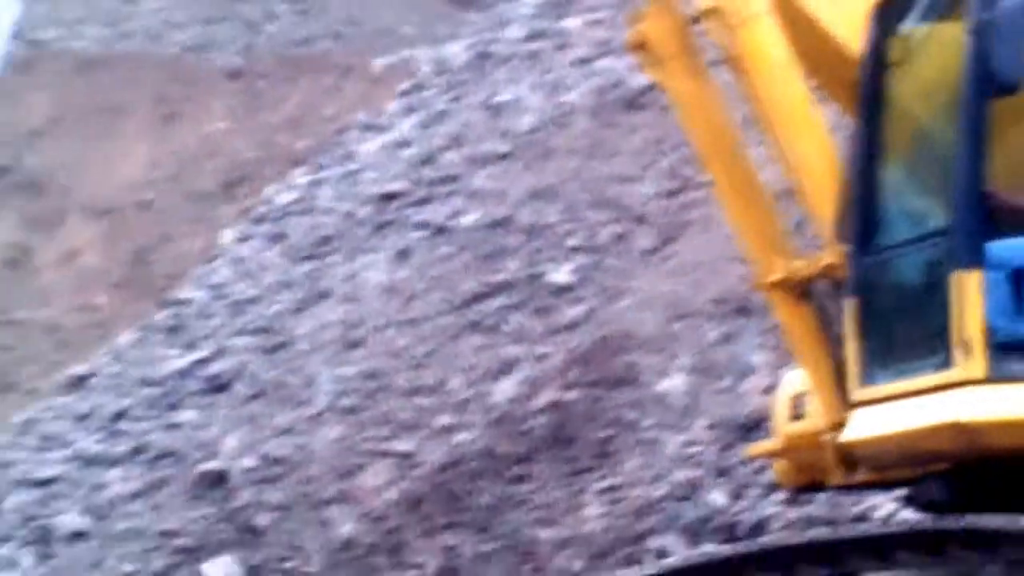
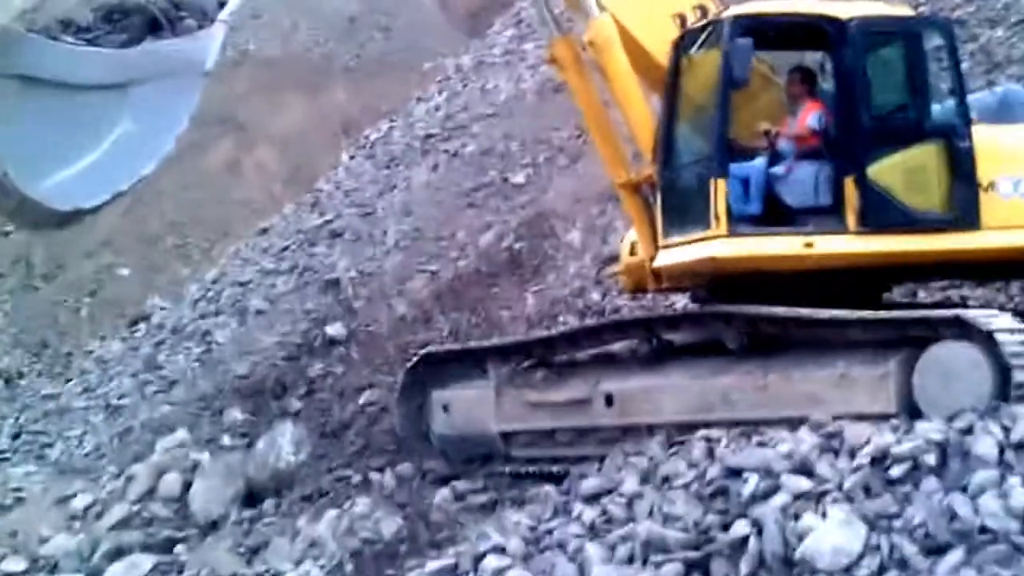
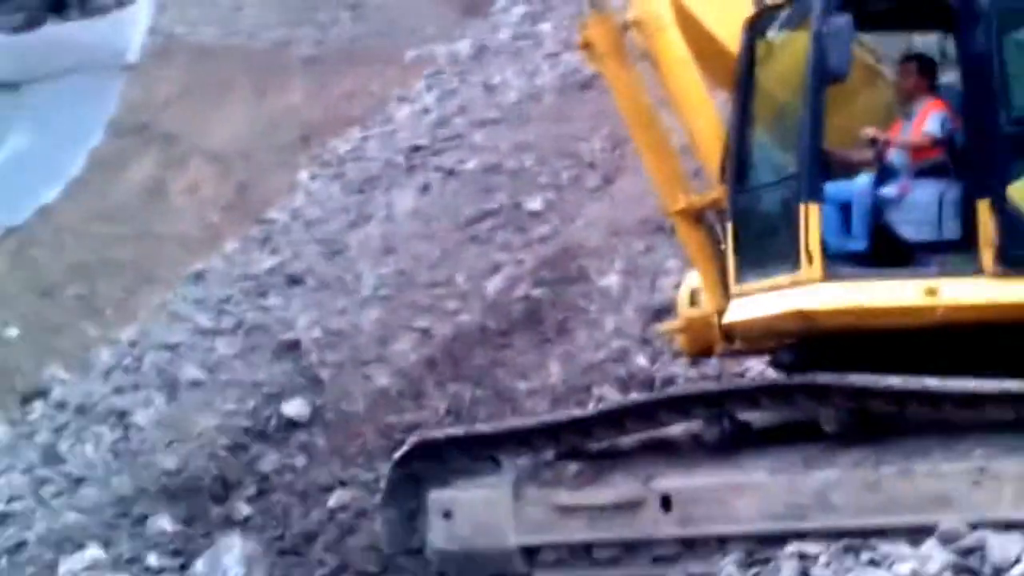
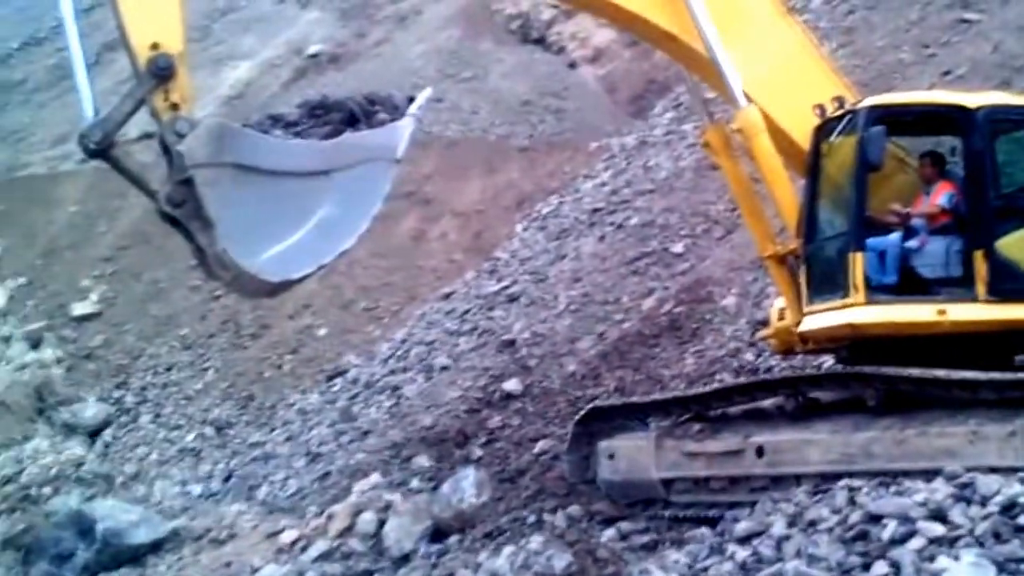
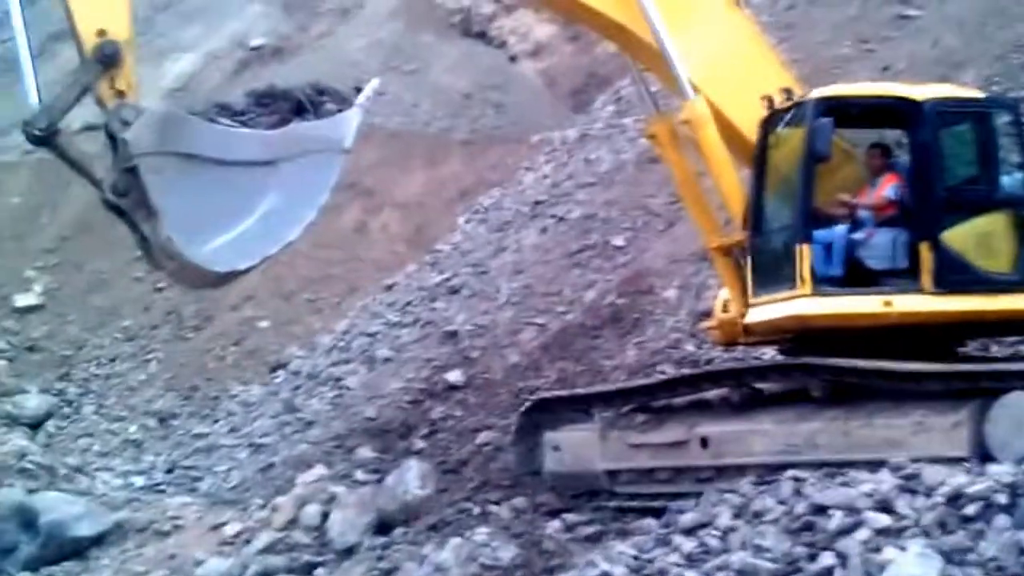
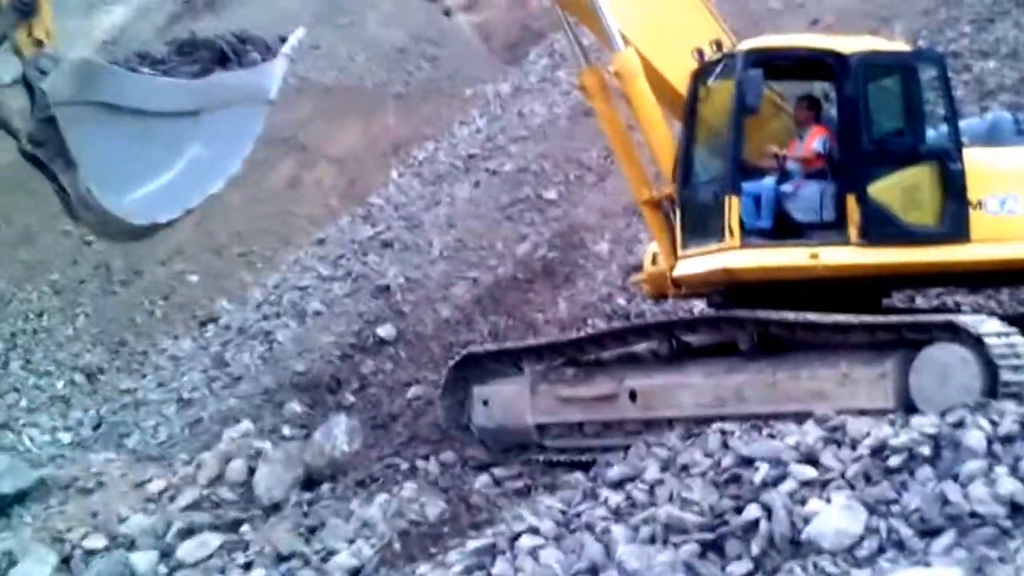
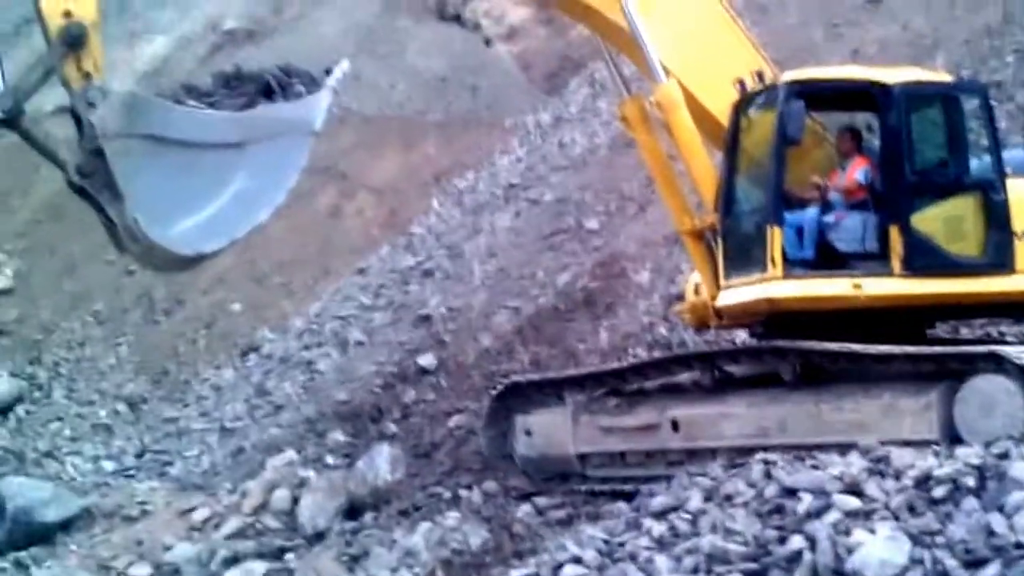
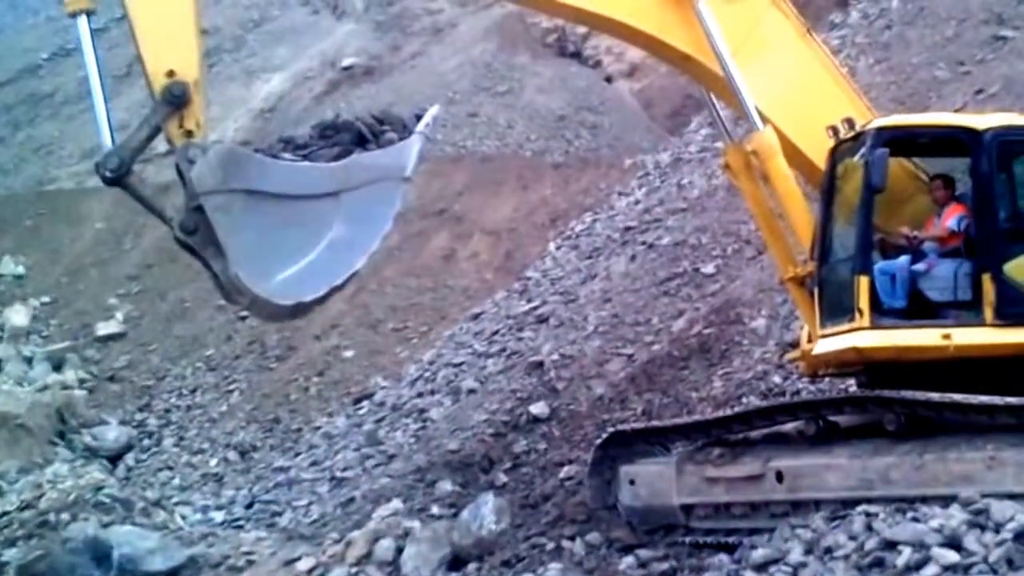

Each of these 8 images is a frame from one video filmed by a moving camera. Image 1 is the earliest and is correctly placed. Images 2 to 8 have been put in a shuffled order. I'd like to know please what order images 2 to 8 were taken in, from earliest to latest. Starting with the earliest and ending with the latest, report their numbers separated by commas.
3, 2, 6, 7, 5, 4, 8
